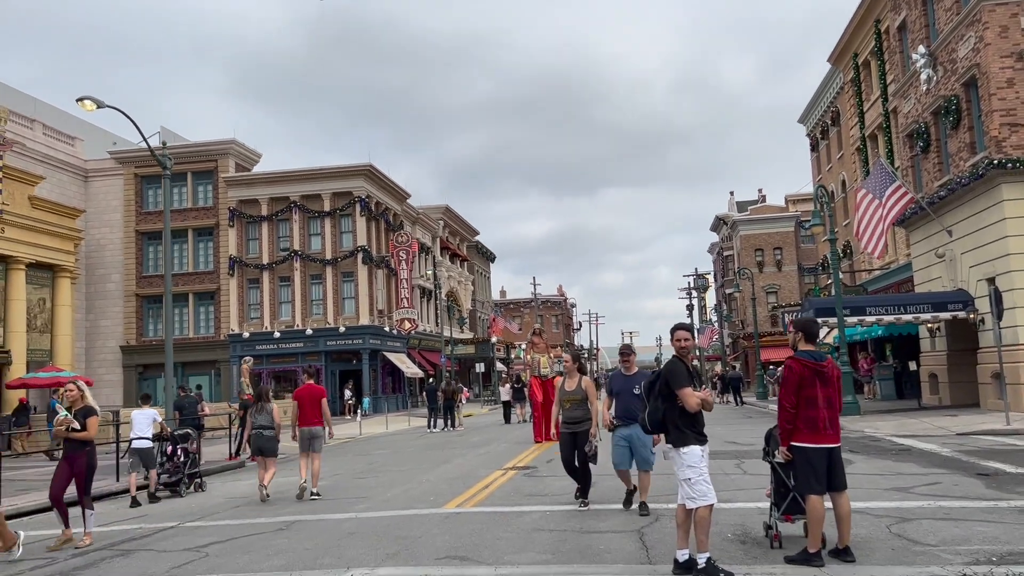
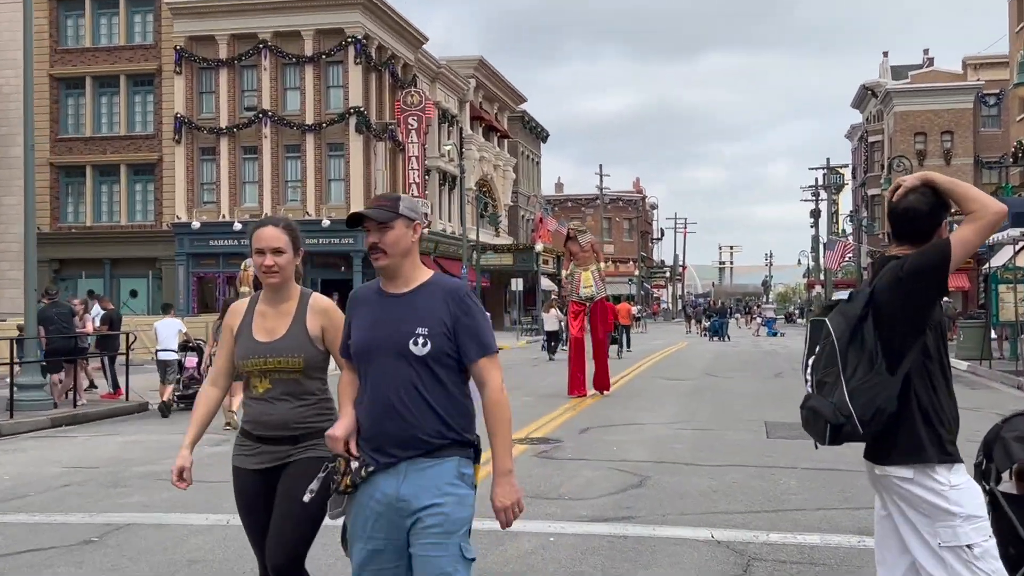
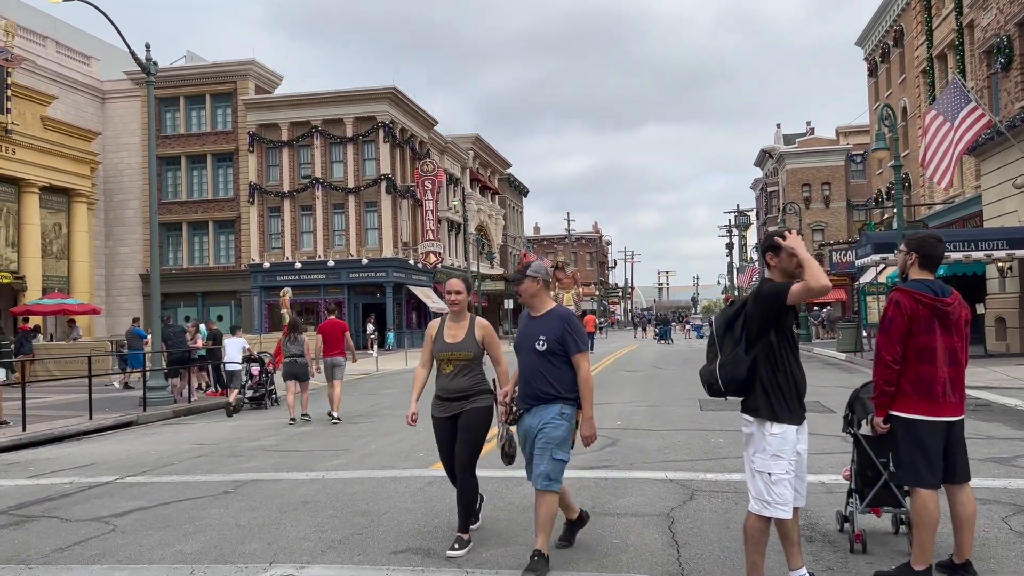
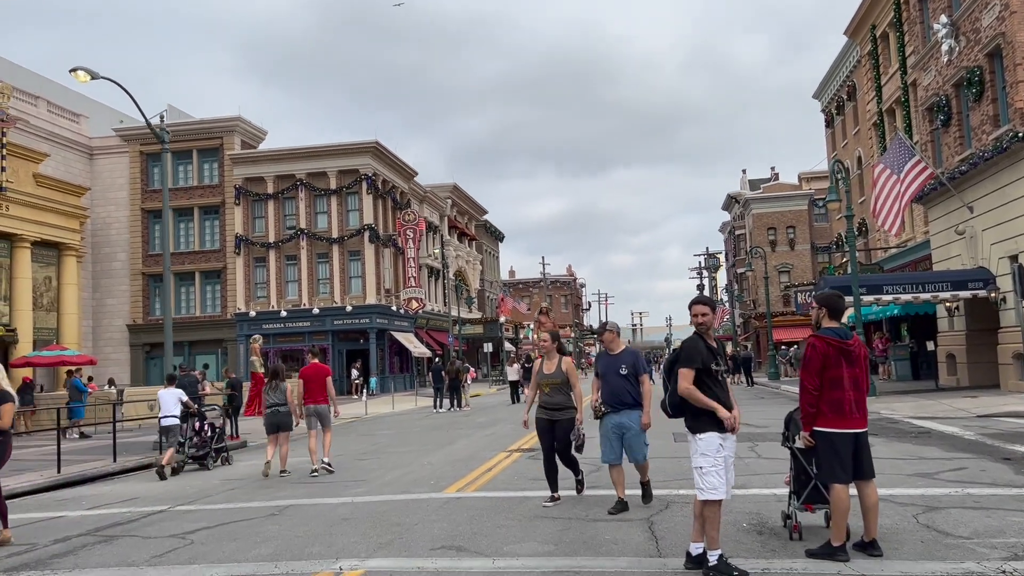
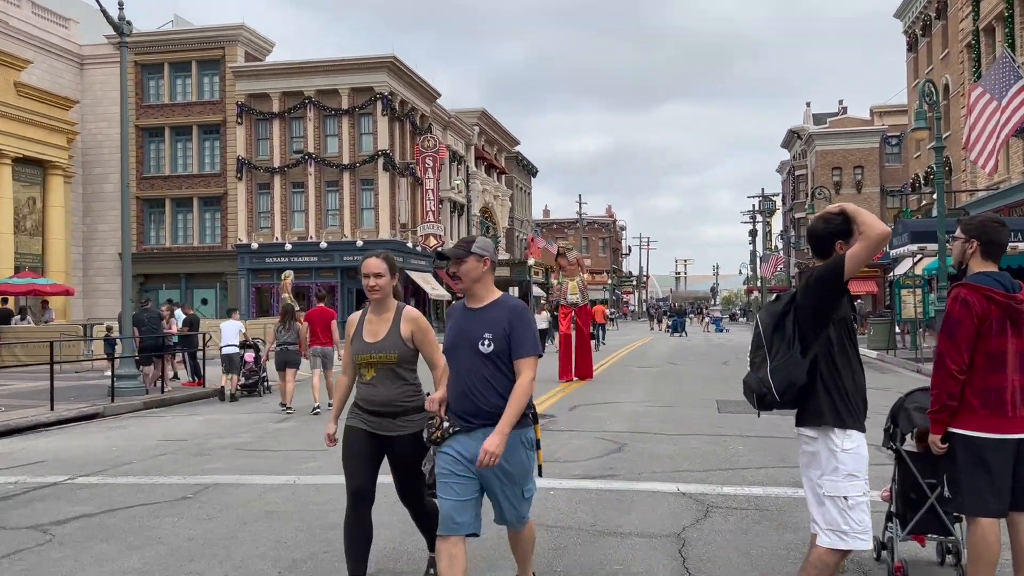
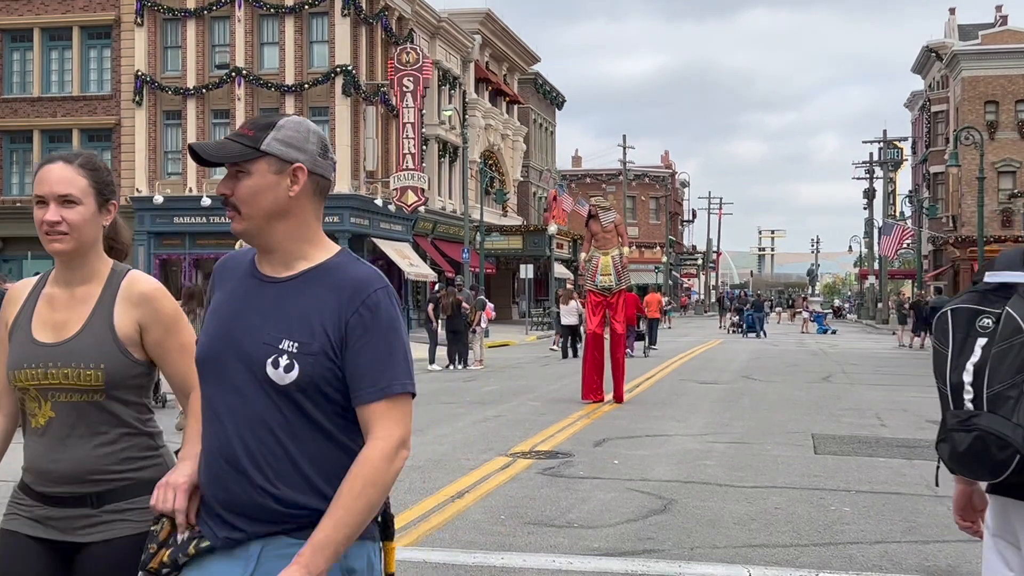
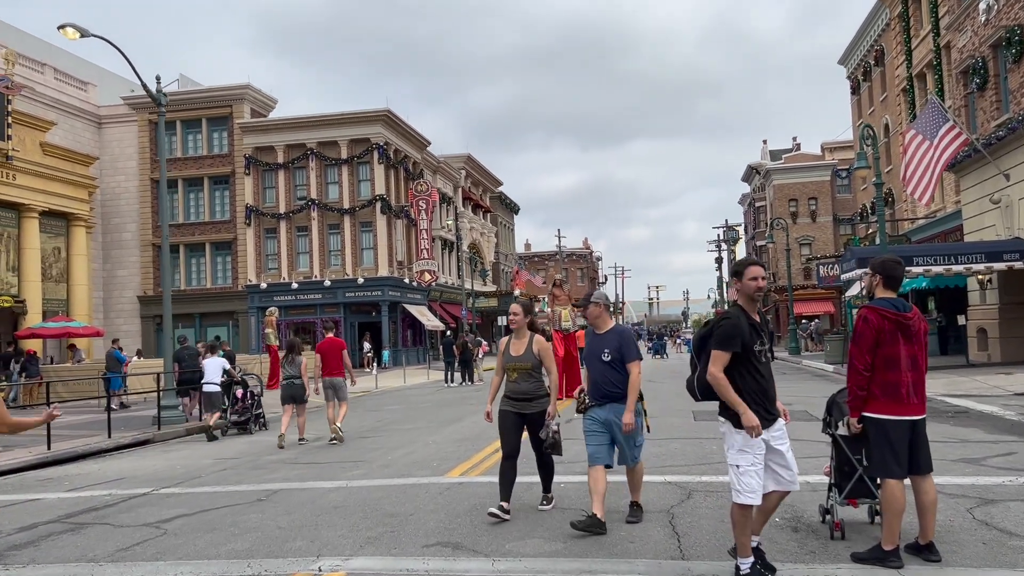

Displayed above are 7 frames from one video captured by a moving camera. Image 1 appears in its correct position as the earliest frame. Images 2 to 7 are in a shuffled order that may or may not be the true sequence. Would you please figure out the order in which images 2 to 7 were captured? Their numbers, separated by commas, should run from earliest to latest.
4, 7, 3, 5, 2, 6
